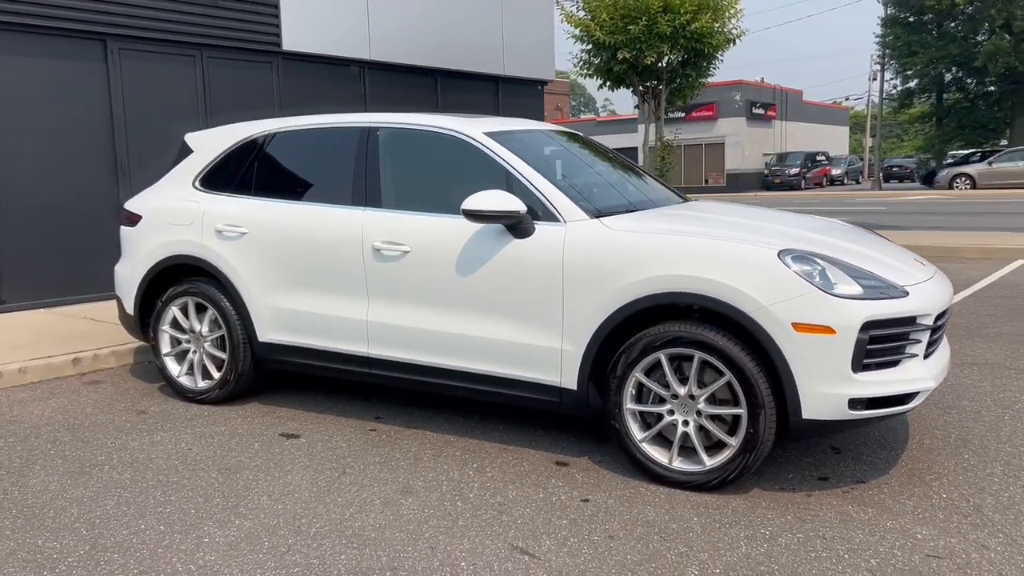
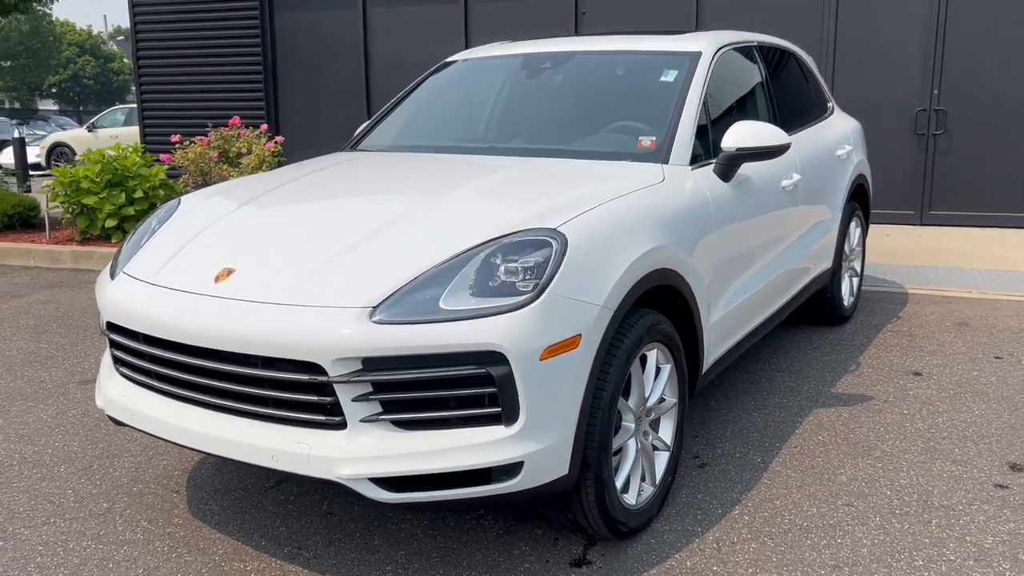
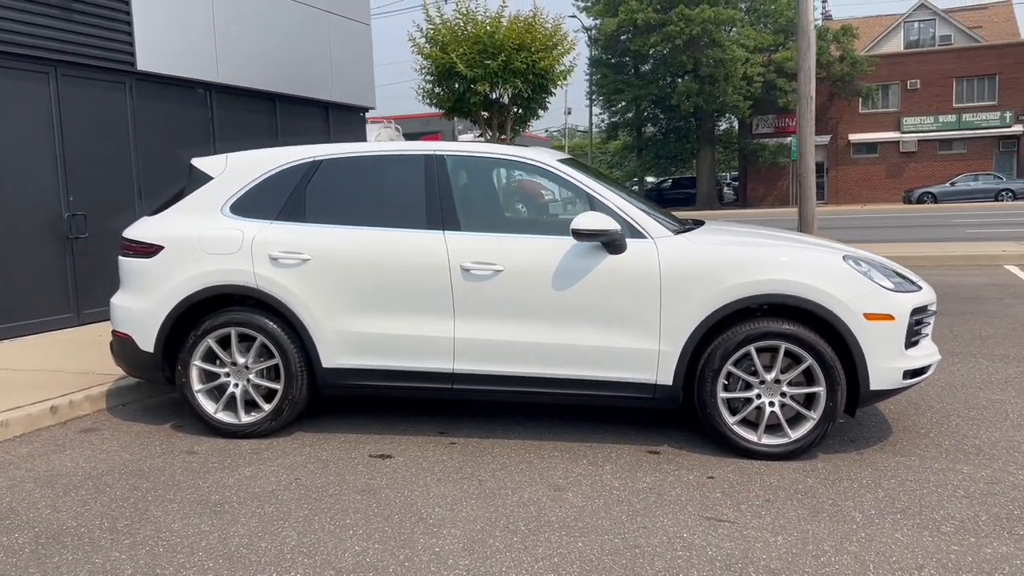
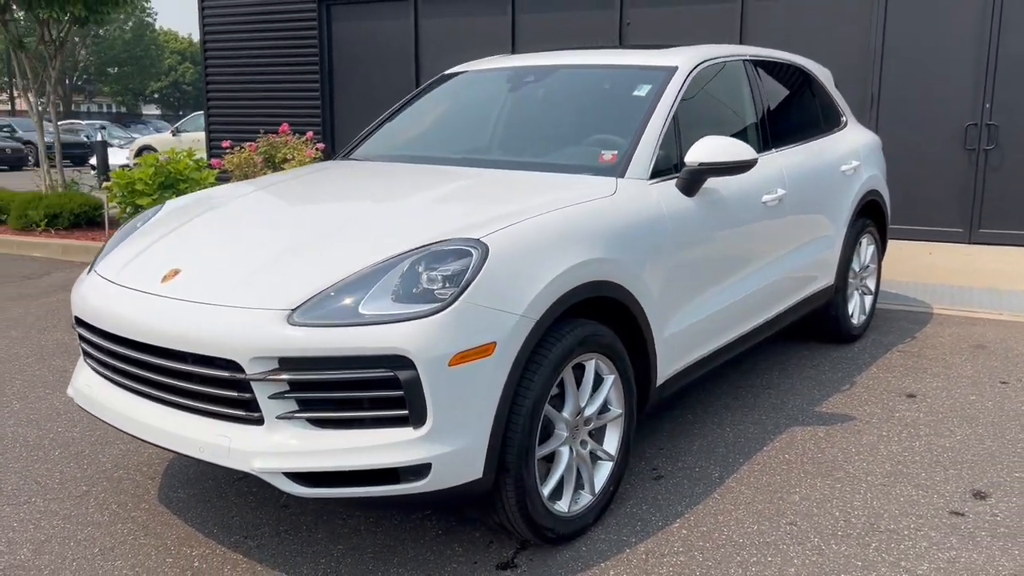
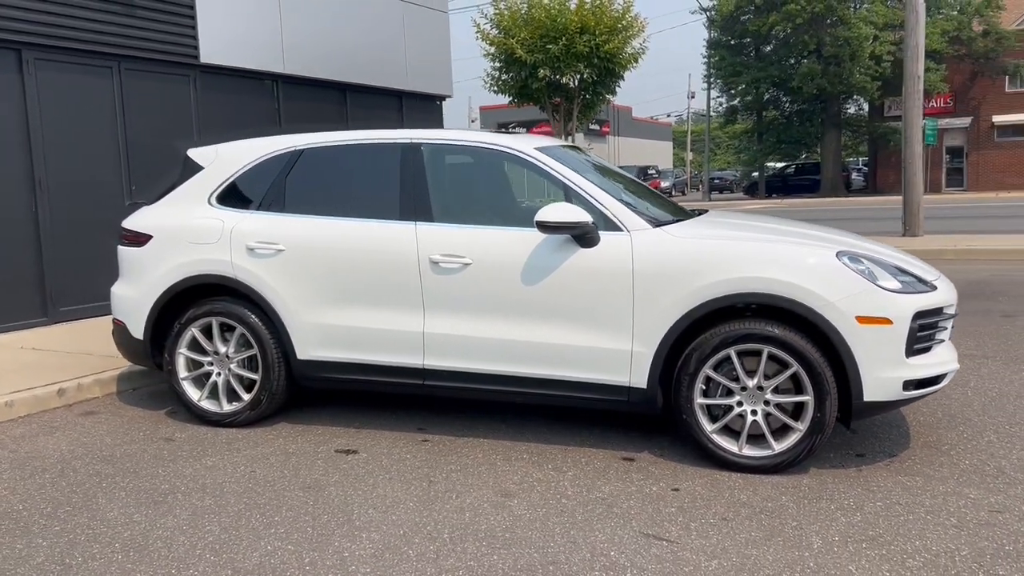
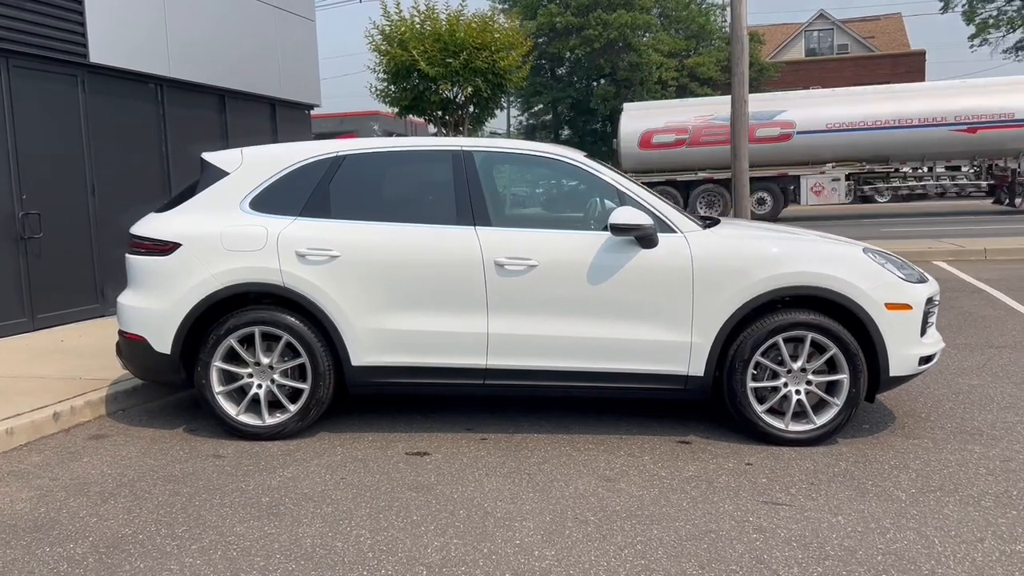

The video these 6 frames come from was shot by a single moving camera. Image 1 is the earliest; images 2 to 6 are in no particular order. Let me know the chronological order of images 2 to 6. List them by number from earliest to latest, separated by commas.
5, 3, 6, 2, 4
